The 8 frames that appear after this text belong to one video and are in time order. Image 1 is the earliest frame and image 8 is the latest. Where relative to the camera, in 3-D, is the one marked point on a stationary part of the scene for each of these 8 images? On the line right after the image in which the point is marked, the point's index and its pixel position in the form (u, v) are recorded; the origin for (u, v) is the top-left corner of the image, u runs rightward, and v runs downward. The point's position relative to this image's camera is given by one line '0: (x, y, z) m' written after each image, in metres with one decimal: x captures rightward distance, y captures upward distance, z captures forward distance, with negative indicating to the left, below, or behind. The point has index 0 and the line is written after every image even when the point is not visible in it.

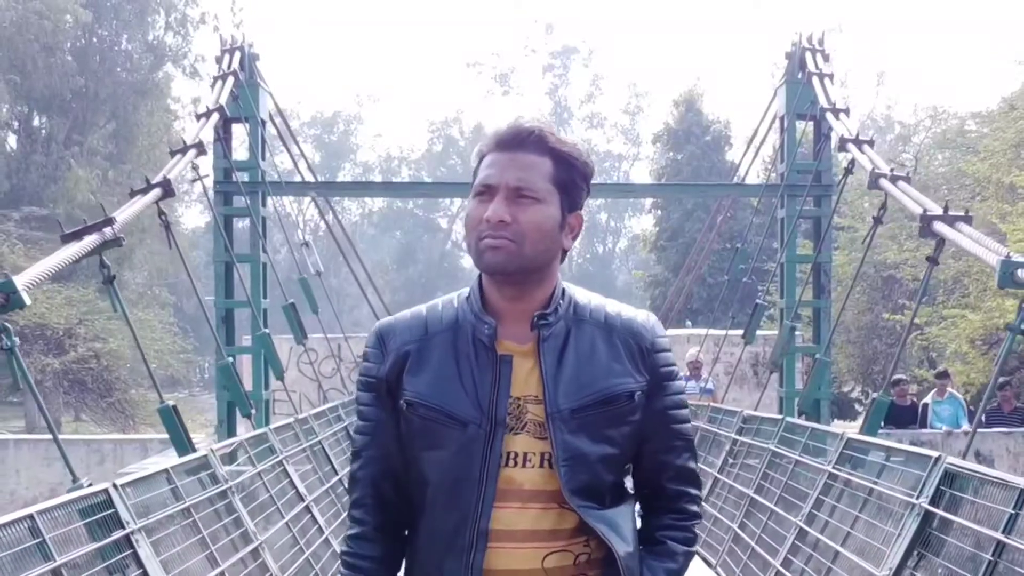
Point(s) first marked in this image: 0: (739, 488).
0: (+1.2, -1.1, +6.1) m
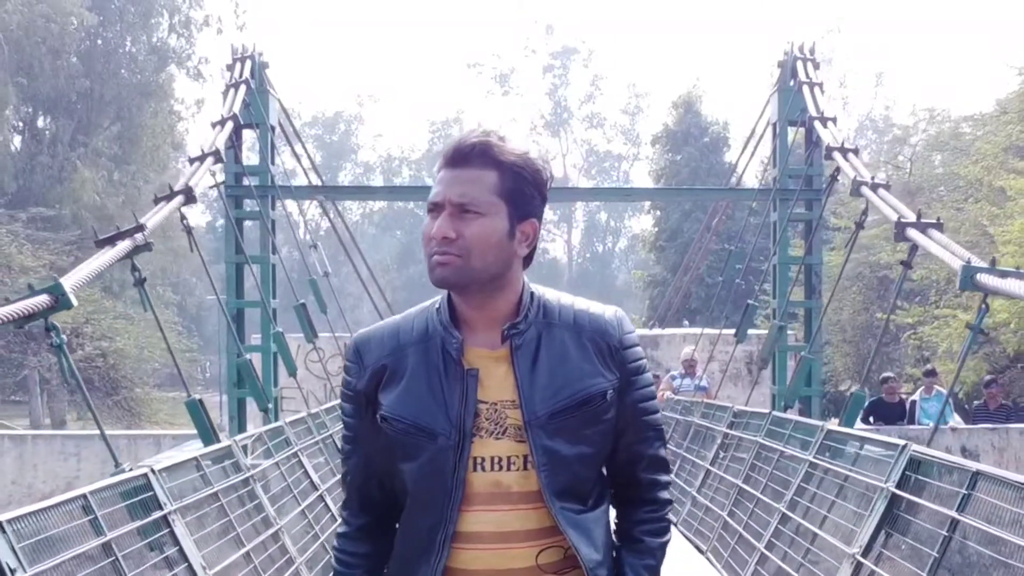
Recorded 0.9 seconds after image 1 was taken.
0: (+1.2, -1.1, +6.5) m
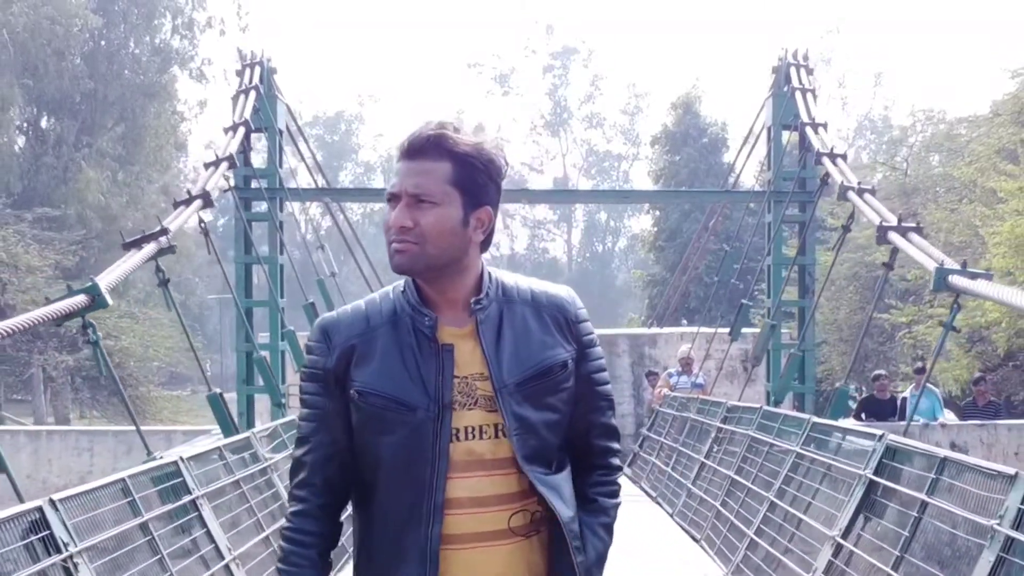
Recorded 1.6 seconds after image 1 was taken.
0: (+1.3, -1.1, +6.8) m
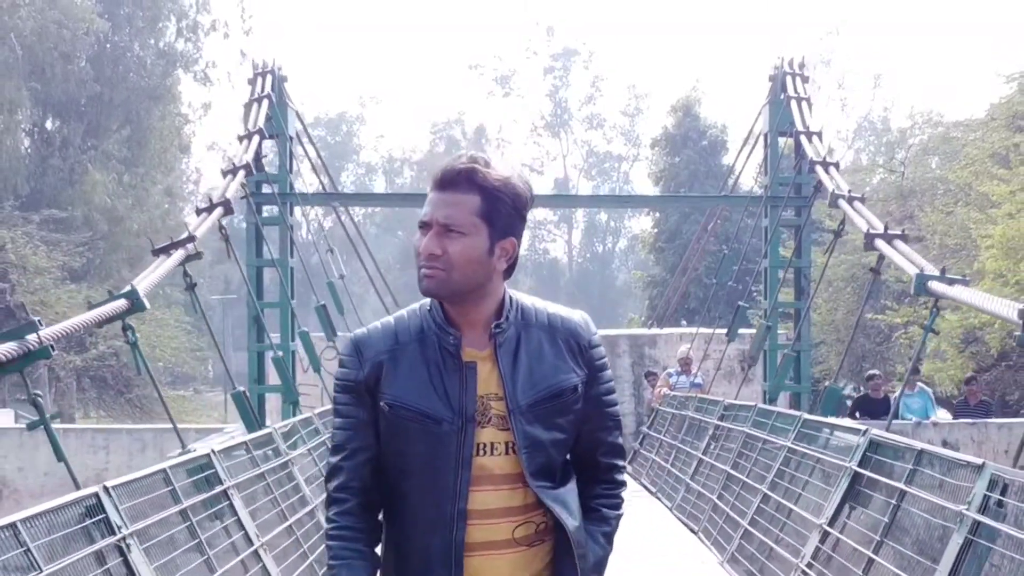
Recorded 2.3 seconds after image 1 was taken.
0: (+1.3, -1.1, +7.1) m
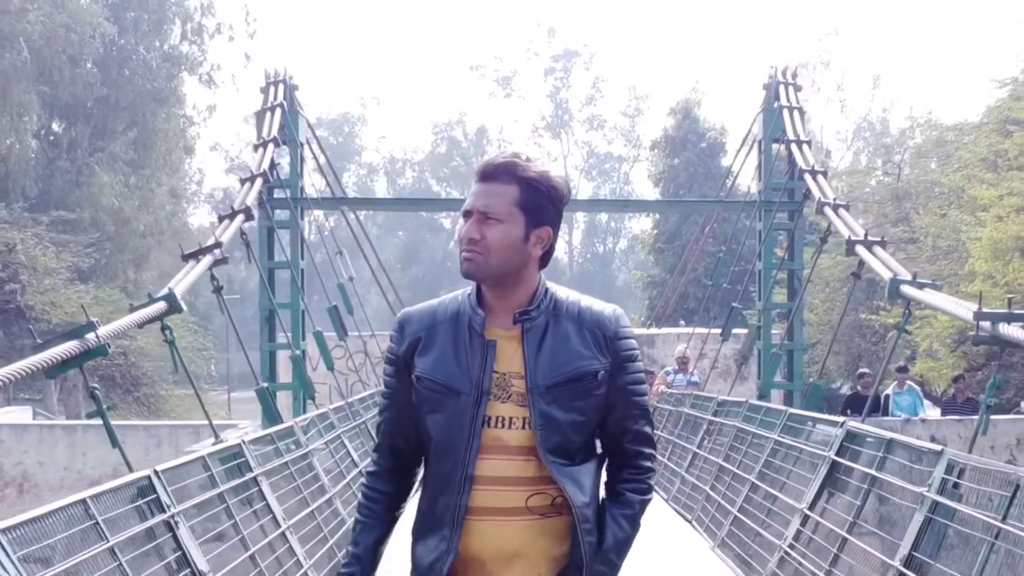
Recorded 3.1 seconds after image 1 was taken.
0: (+1.3, -1.1, +7.5) m
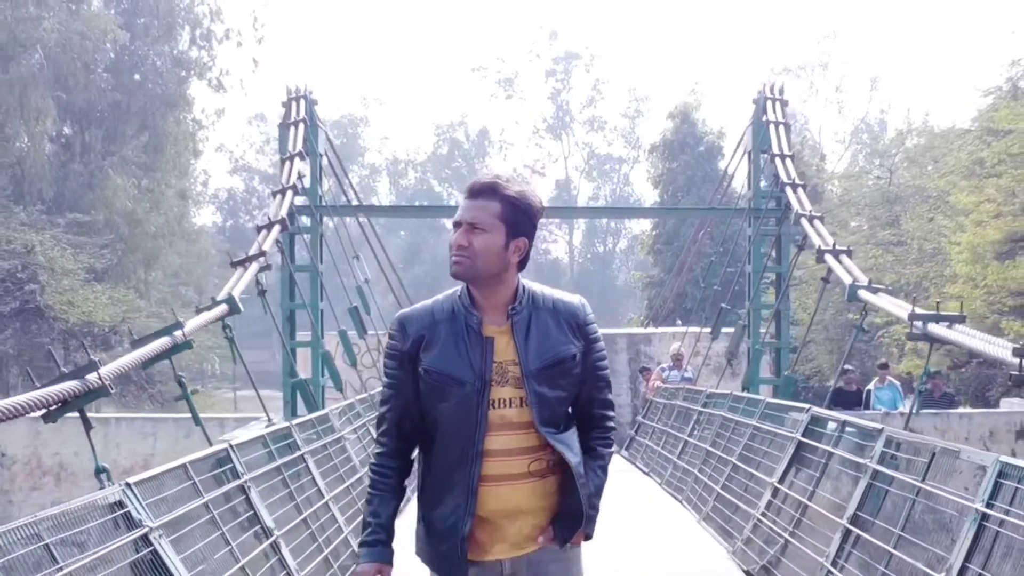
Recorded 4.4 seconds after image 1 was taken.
0: (+1.4, -1.1, +8.2) m
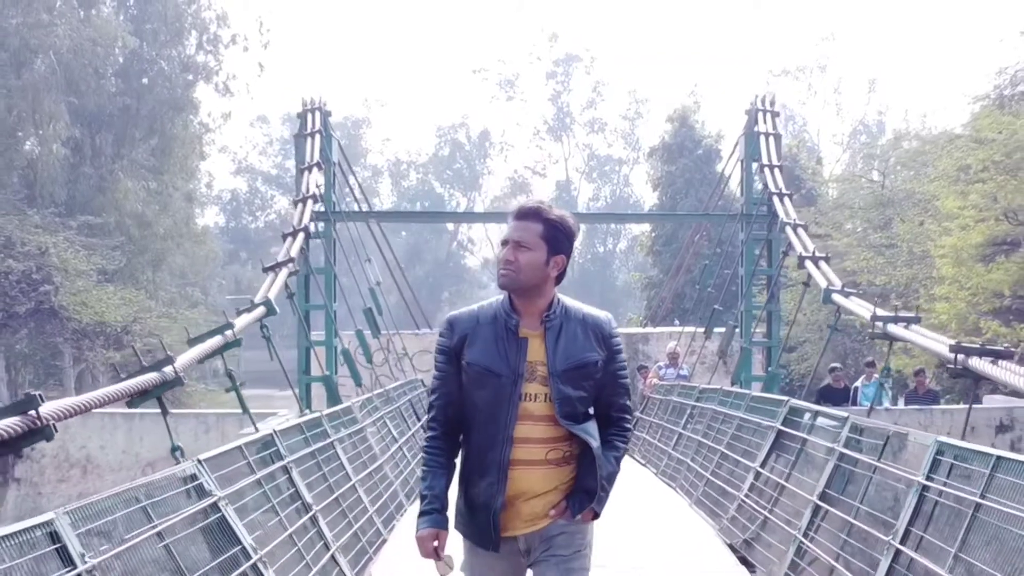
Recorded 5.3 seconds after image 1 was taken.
0: (+1.4, -1.2, +8.9) m
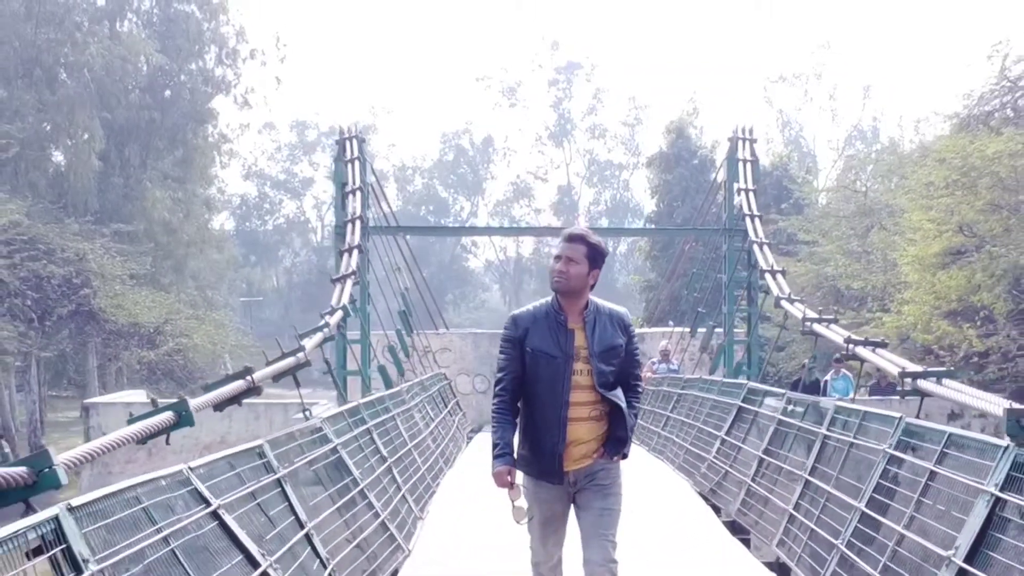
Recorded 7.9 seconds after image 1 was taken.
0: (+1.6, -1.2, +10.7) m
